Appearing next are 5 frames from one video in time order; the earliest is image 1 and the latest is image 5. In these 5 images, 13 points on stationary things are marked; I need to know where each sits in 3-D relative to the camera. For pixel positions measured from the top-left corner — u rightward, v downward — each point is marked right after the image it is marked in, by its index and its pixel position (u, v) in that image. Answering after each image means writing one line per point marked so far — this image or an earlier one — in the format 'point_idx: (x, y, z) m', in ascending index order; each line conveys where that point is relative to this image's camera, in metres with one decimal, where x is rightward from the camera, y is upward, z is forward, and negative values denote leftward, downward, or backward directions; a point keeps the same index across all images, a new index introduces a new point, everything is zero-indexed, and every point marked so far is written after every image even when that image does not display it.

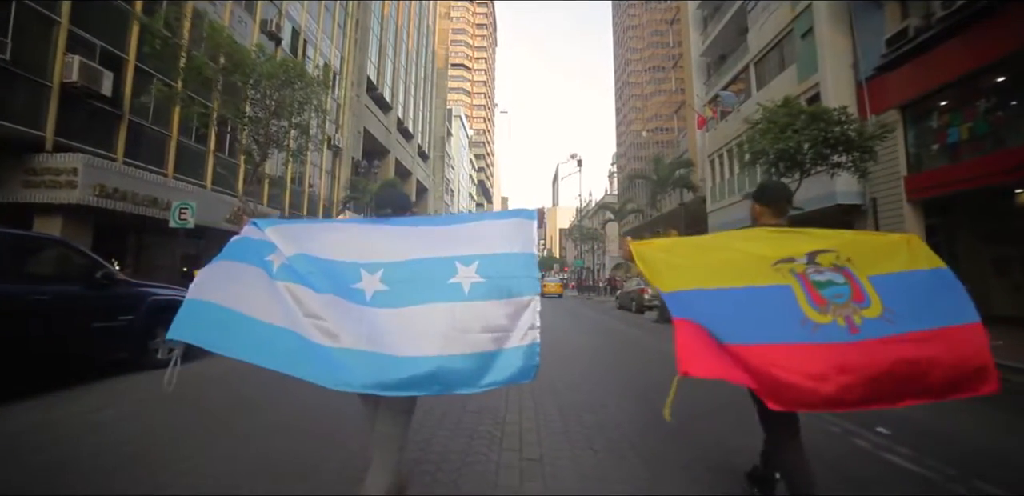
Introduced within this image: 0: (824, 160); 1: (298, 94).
0: (+6.4, +1.9, +12.1) m
1: (-4.8, +3.4, +13.0) m
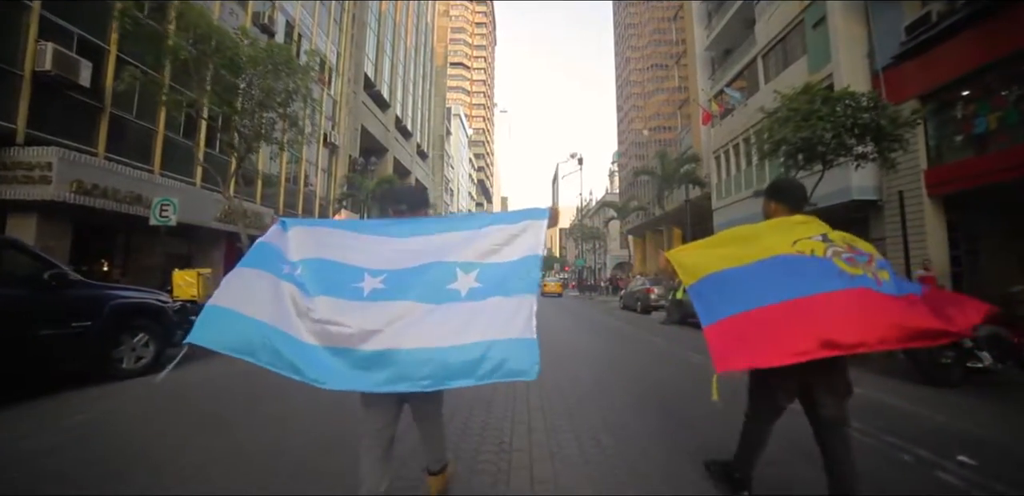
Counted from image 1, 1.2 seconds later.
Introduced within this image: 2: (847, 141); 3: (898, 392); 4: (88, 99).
0: (+6.5, +1.9, +11.5) m
1: (-4.7, +3.4, +12.5) m
2: (+6.6, +2.1, +11.5) m
3: (+4.4, -1.7, +7.0) m
4: (-9.4, +3.3, +13.1) m
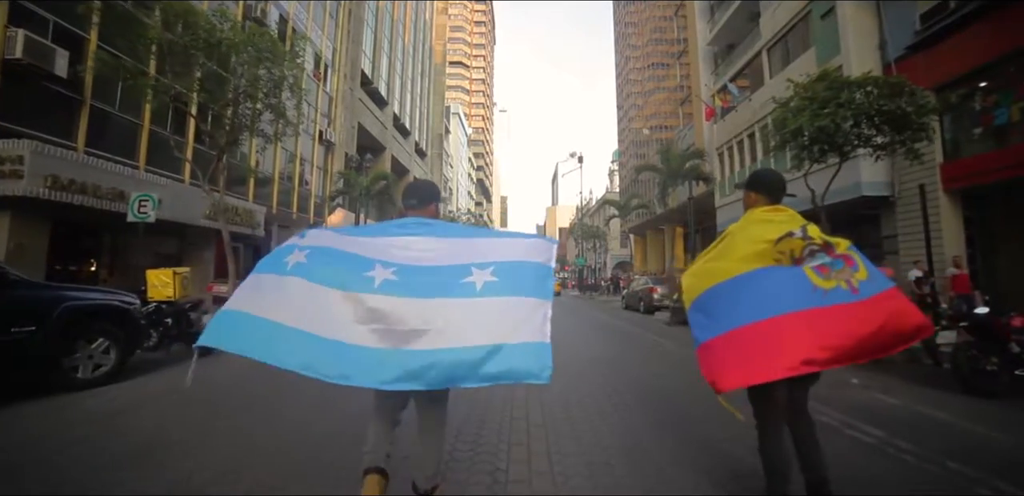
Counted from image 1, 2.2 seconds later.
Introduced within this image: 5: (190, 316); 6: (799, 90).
0: (+6.5, +2.0, +11.1) m
1: (-4.8, +3.4, +12.1) m
2: (+6.5, +2.2, +11.1) m
3: (+4.4, -1.6, +6.6) m
4: (-9.4, +3.3, +12.7) m
5: (-4.8, -1.0, +8.8) m
6: (+5.5, +3.0, +11.6) m
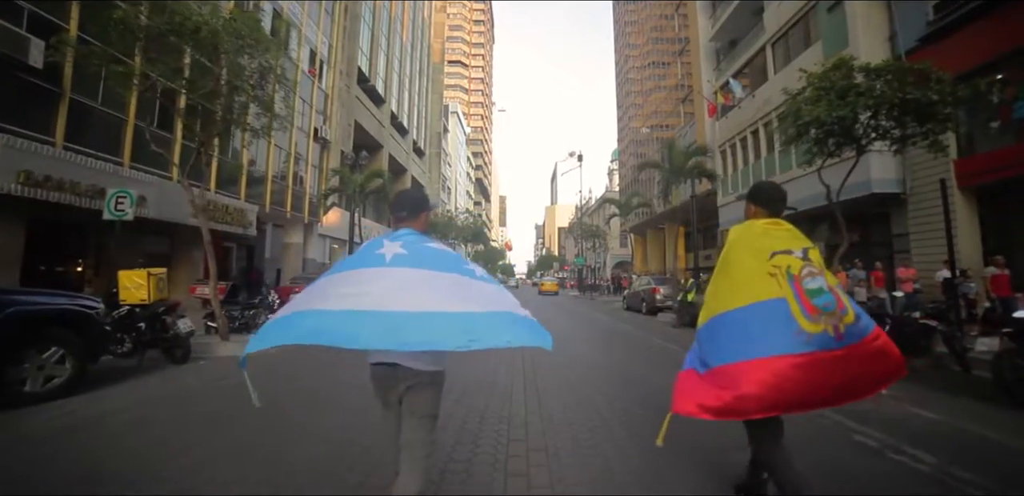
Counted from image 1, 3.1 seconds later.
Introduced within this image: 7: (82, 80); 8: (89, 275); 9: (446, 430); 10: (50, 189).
0: (+6.4, +2.0, +10.7) m
1: (-4.8, +3.4, +11.6) m
2: (+6.5, +2.2, +10.7) m
3: (+4.4, -1.6, +6.2) m
4: (-9.4, +3.3, +12.3) m
5: (-4.8, -1.0, +8.4) m
6: (+5.5, +3.0, +11.2) m
7: (-9.4, +3.7, +13.2) m
8: (-10.3, -0.6, +14.8) m
9: (-0.6, -1.7, +5.3) m
10: (-9.0, +1.1, +12.1) m
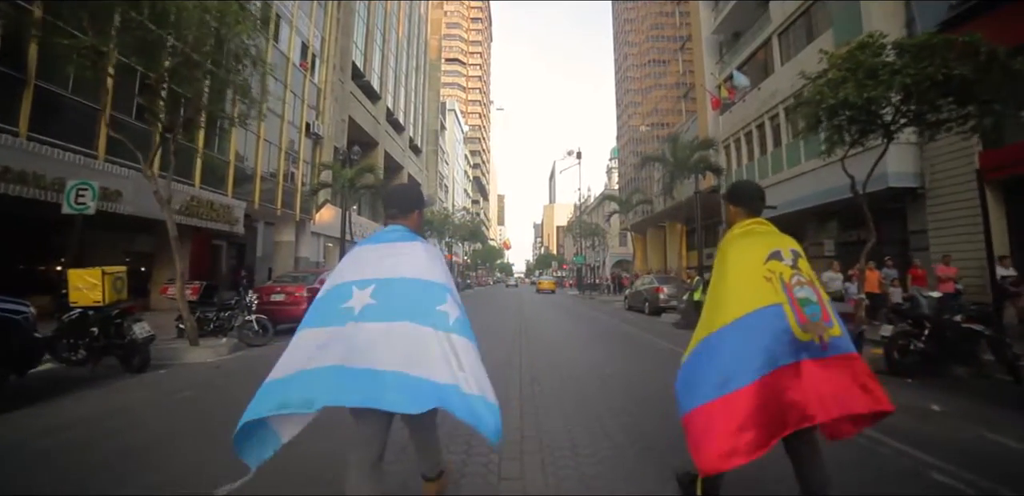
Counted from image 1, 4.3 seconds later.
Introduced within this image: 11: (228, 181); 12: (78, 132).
0: (+6.4, +2.0, +10.1) m
1: (-4.9, +3.5, +11.0) m
2: (+6.4, +2.2, +10.1) m
3: (+4.3, -1.6, +5.6) m
4: (-9.5, +3.3, +11.7) m
5: (-4.9, -1.0, +7.7) m
6: (+5.4, +3.1, +10.6) m
7: (-9.5, +3.7, +12.6) m
8: (-10.4, -0.6, +14.1) m
9: (-0.6, -1.7, +4.7) m
10: (-9.1, +1.2, +11.5) m
11: (-8.8, +2.1, +18.8) m
12: (-9.4, +2.5, +13.4) m
